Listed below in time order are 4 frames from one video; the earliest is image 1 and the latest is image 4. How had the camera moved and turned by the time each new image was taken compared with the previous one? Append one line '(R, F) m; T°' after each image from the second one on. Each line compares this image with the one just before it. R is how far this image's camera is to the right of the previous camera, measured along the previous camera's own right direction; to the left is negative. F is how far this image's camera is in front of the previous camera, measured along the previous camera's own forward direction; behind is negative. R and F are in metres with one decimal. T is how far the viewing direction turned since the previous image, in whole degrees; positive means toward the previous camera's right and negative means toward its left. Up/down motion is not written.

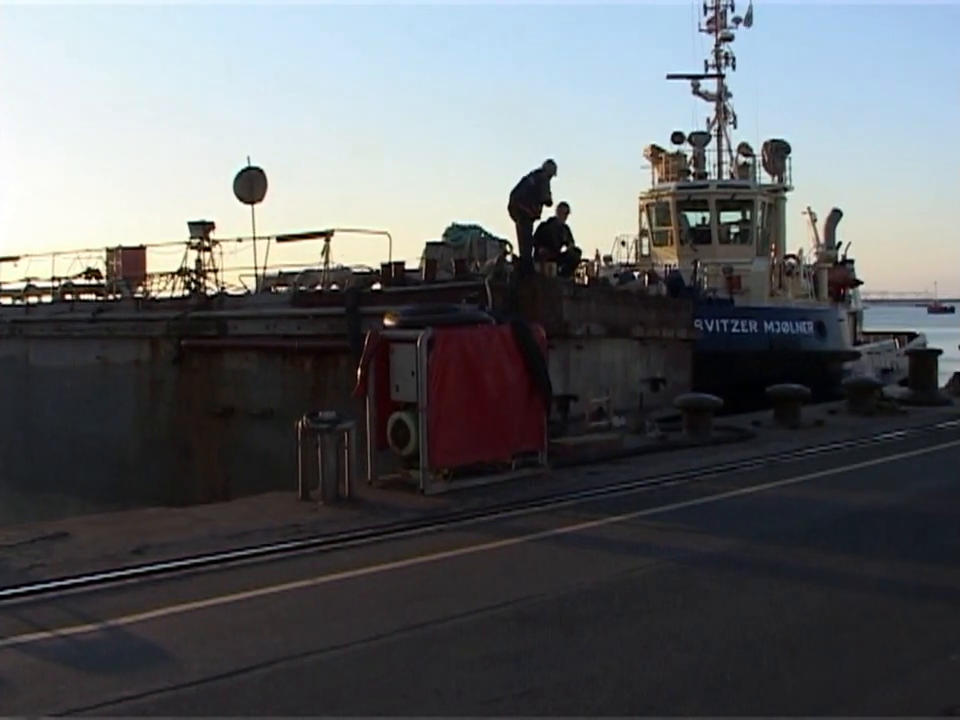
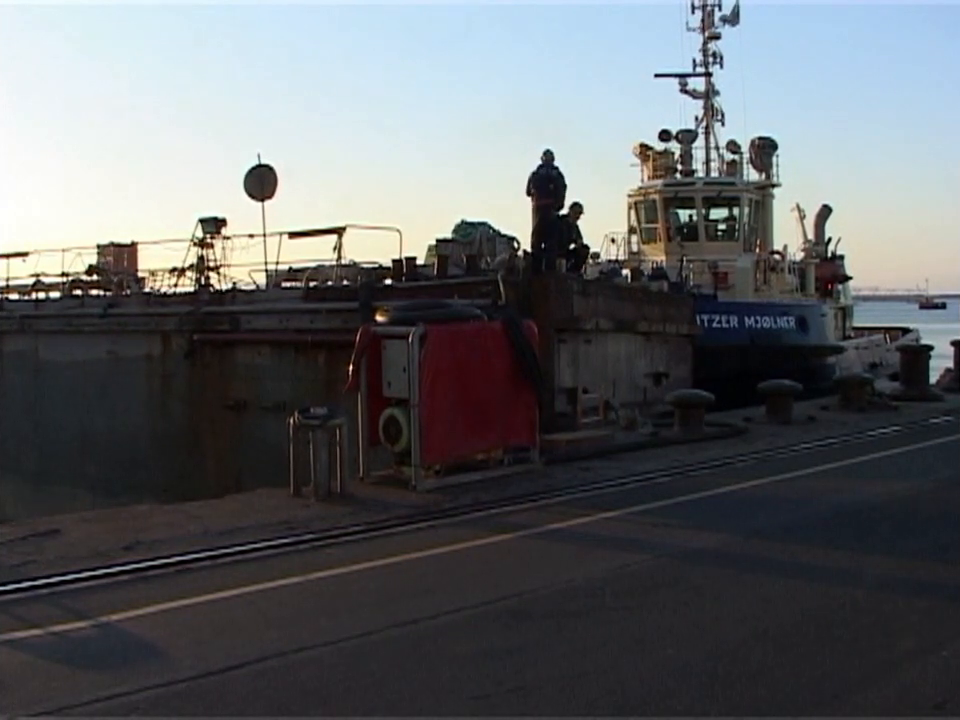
(+1.5, -1.4) m; 0°
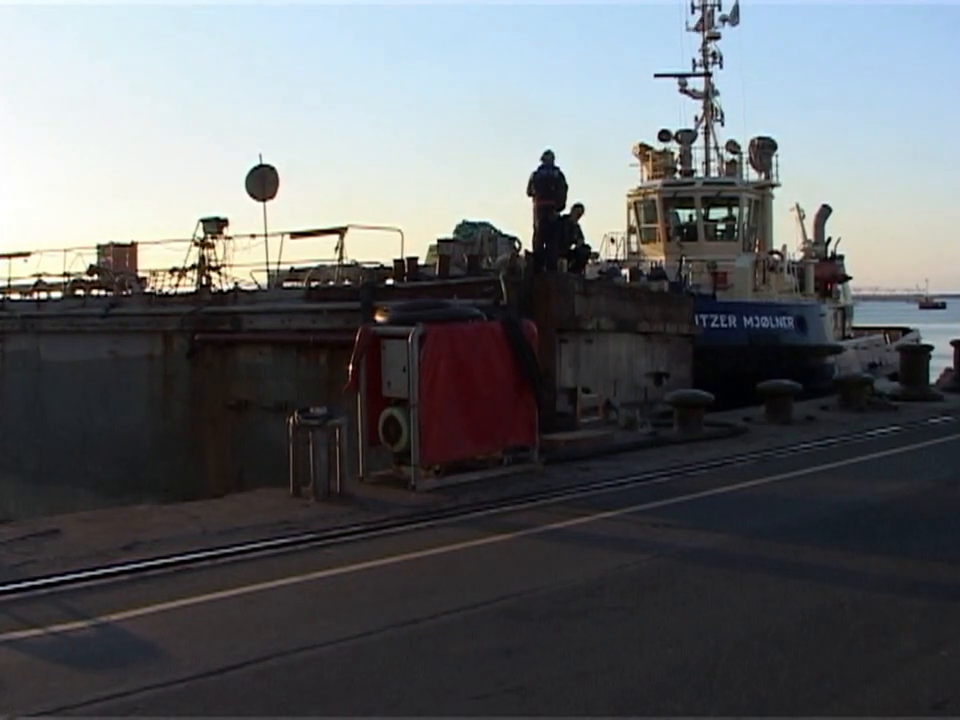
(+0.2, 0.0) m; 0°
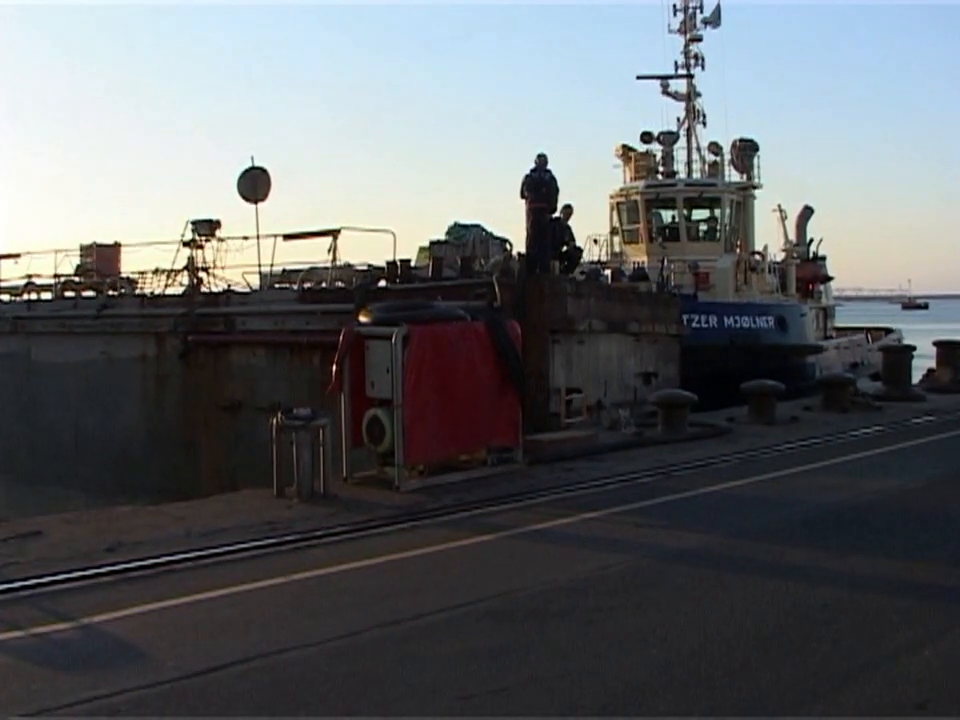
(+0.5, -0.4) m; +1°
